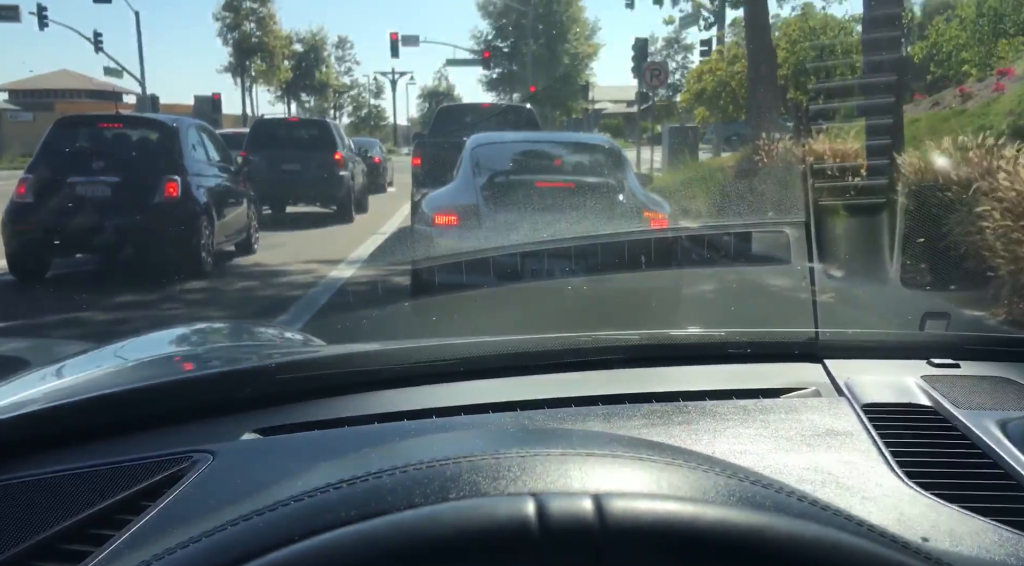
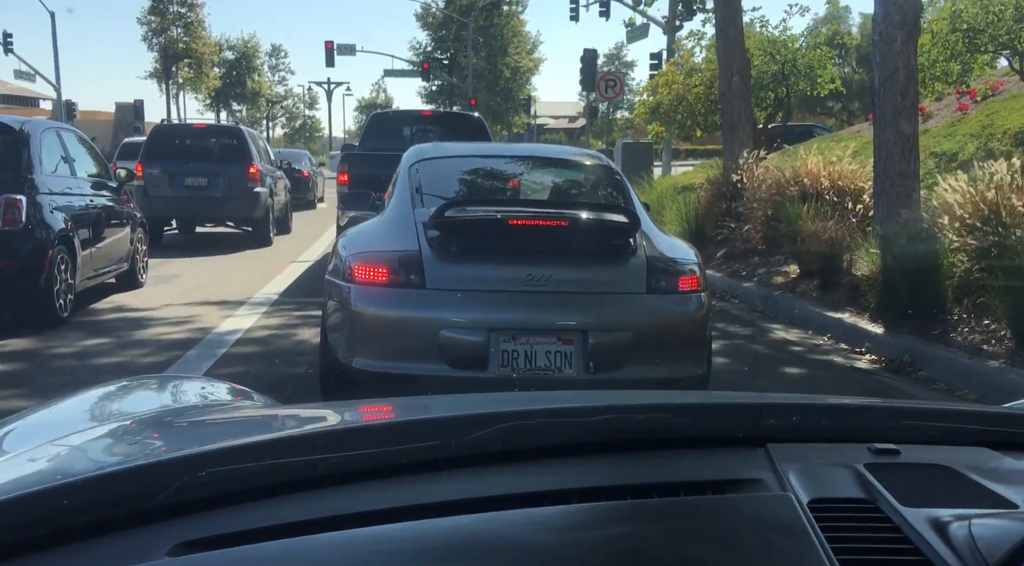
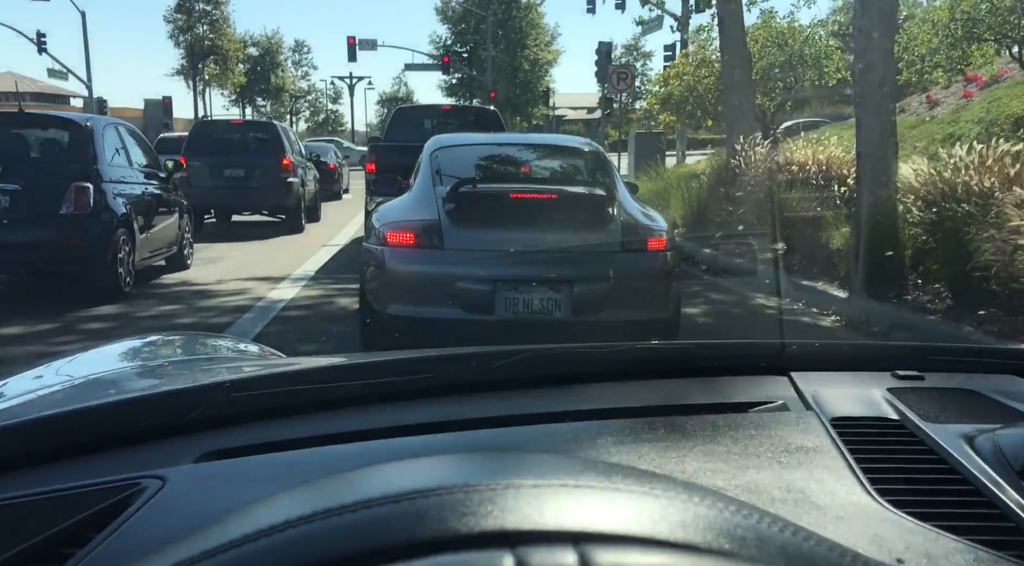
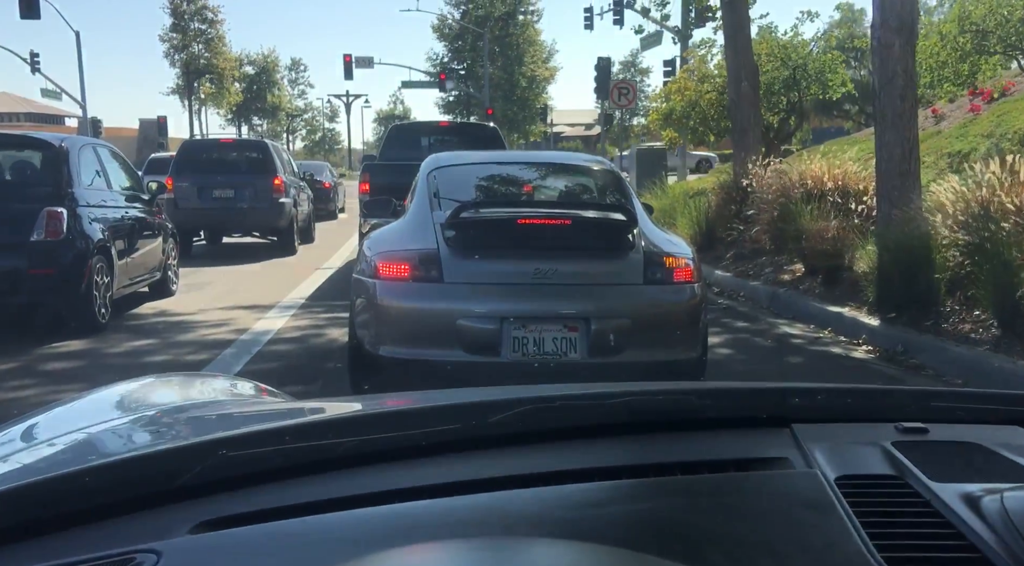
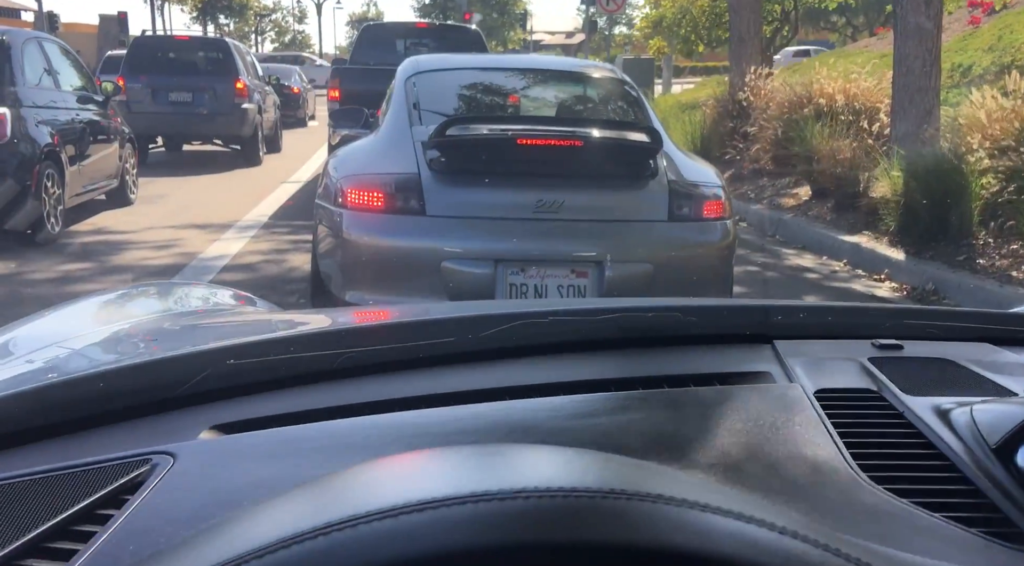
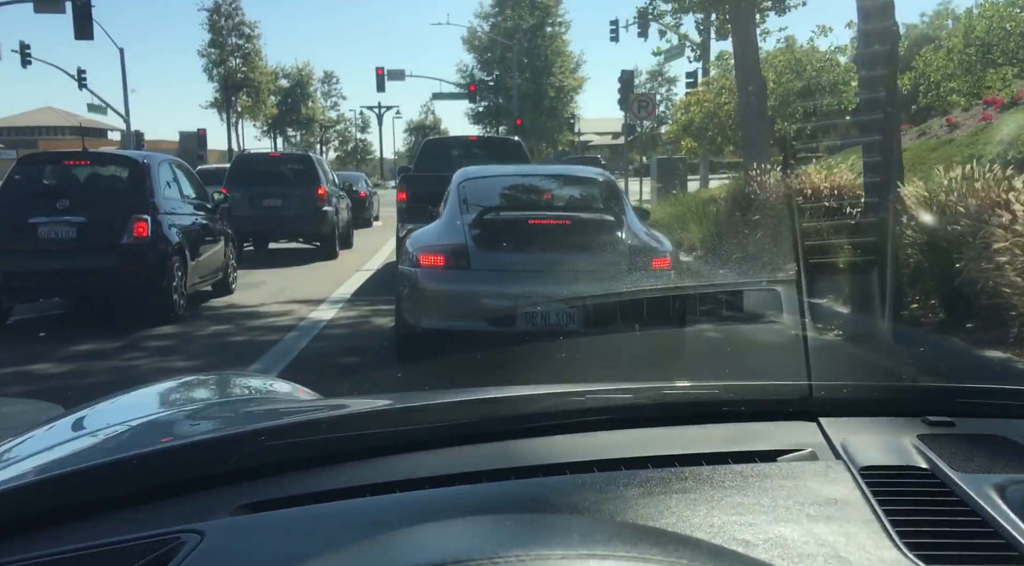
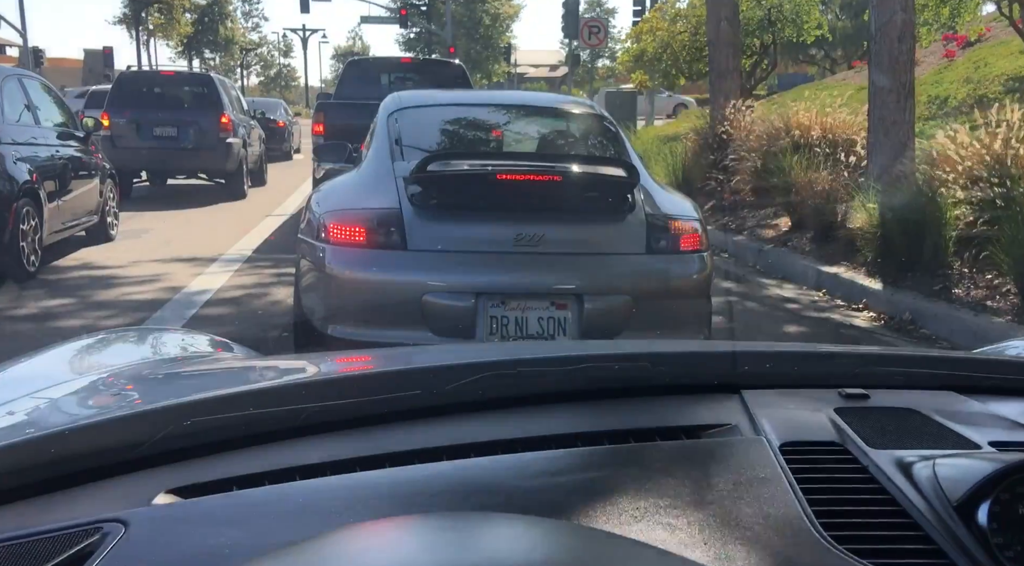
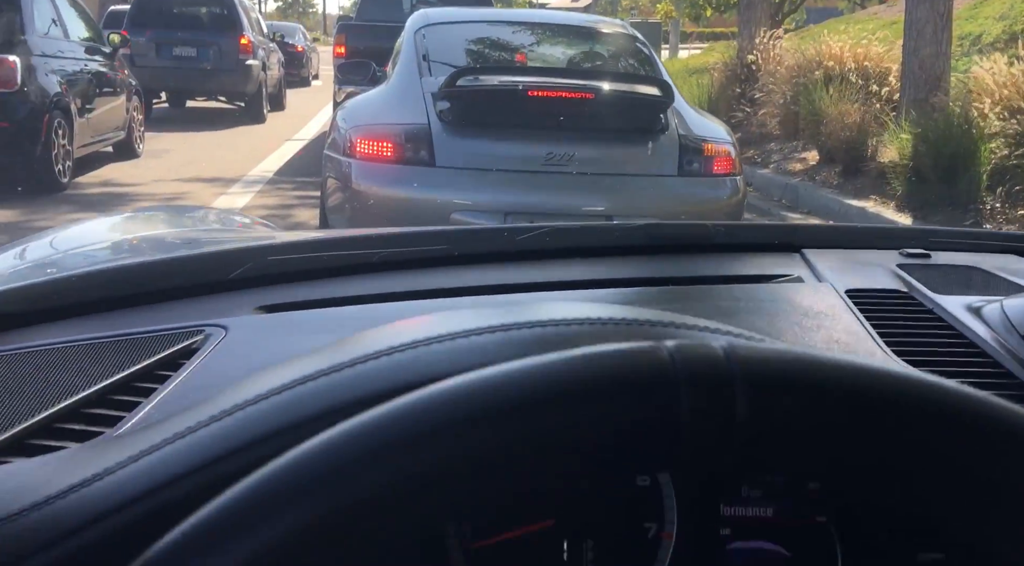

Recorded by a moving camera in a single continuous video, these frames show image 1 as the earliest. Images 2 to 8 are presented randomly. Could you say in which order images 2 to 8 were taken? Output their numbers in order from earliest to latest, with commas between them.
6, 3, 4, 2, 7, 5, 8
